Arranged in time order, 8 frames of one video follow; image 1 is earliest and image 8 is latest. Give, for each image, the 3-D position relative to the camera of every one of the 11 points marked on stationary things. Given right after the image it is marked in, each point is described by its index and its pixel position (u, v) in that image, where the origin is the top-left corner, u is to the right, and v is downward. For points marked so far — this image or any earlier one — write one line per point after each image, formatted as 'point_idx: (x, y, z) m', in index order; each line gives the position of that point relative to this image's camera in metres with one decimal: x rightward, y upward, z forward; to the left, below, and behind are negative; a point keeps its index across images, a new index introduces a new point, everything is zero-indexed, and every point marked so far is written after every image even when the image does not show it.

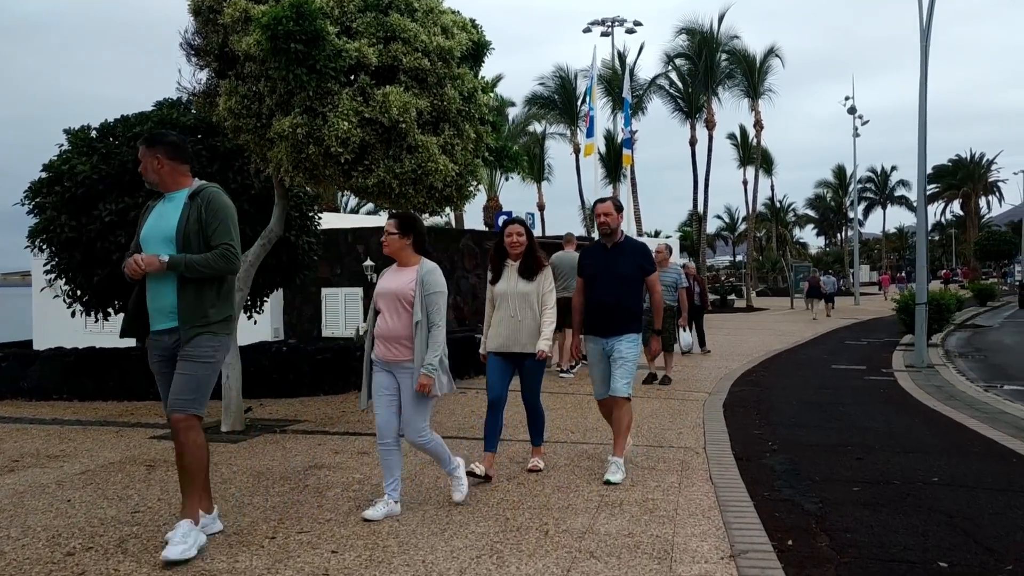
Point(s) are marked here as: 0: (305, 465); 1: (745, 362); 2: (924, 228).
0: (-1.4, -1.2, +6.3) m
1: (+3.8, -1.2, +15.1) m
2: (+6.6, +0.9, +14.7) m
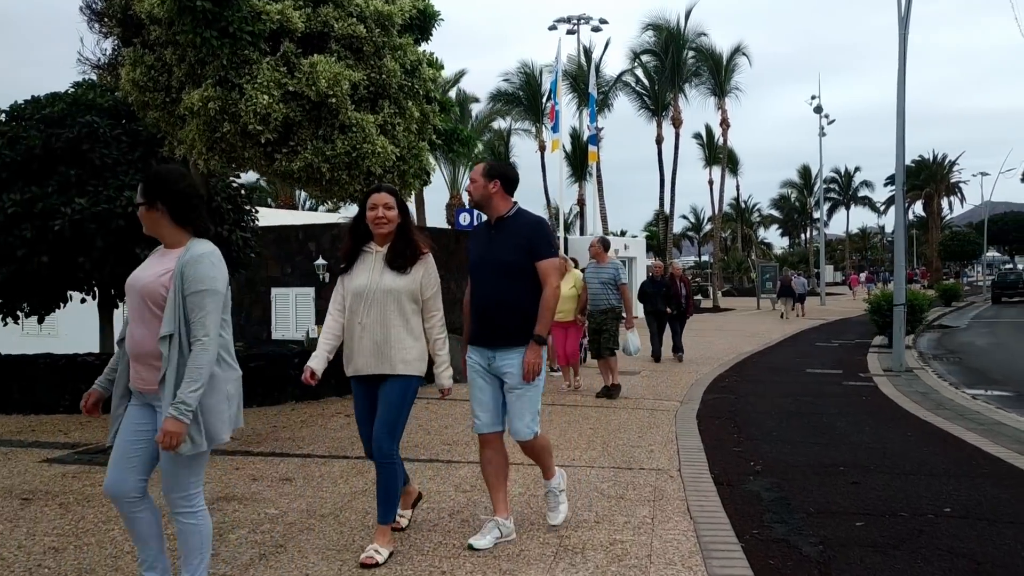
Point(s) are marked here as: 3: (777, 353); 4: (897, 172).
0: (-1.8, -1.2, +5.4) m
1: (+3.2, -1.2, +14.4) m
2: (+5.9, +0.9, +14.1) m
3: (+5.3, -1.3, +18.4) m
4: (+5.9, +1.8, +14.1) m
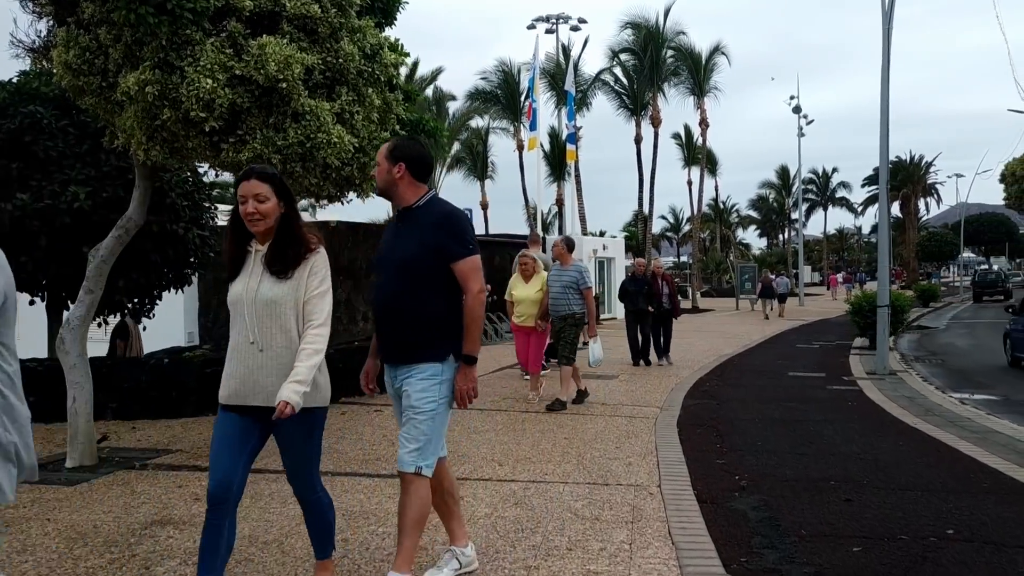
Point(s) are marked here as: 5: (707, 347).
0: (-1.9, -1.2, +4.9) m
1: (+2.8, -1.2, +14.0) m
2: (+5.6, +0.9, +13.7) m
3: (+4.8, -1.3, +18.0) m
4: (+5.5, +1.8, +13.8) m
5: (+4.0, -1.2, +19.2) m
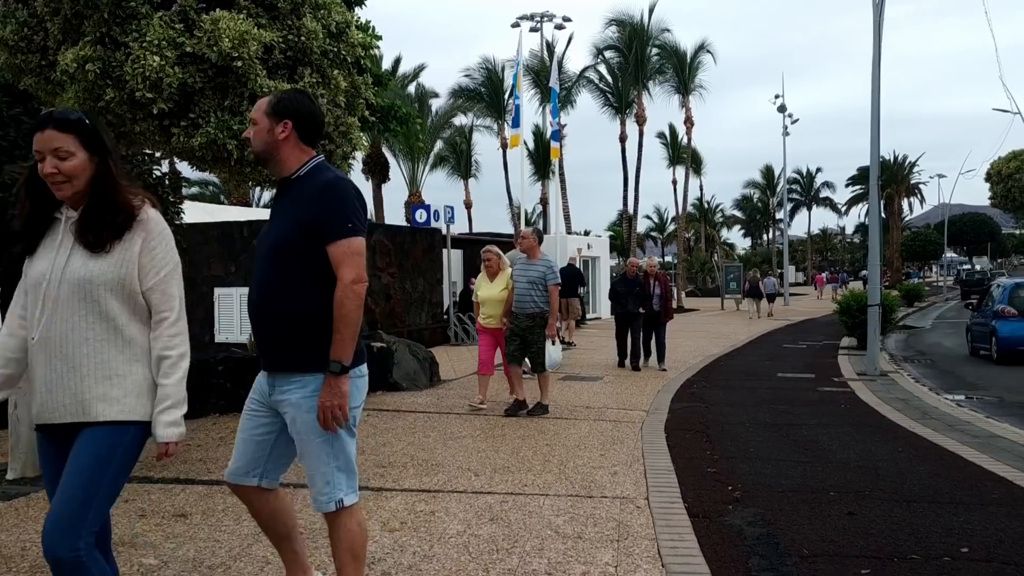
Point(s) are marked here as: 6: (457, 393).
0: (-2.1, -1.2, +4.4) m
1: (+2.5, -1.2, +13.6) m
2: (+5.3, +1.0, +13.4) m
3: (+4.5, -1.3, +17.7) m
4: (+5.2, +1.8, +13.5) m
5: (+3.7, -1.2, +18.8) m
6: (-0.6, -1.2, +10.1) m
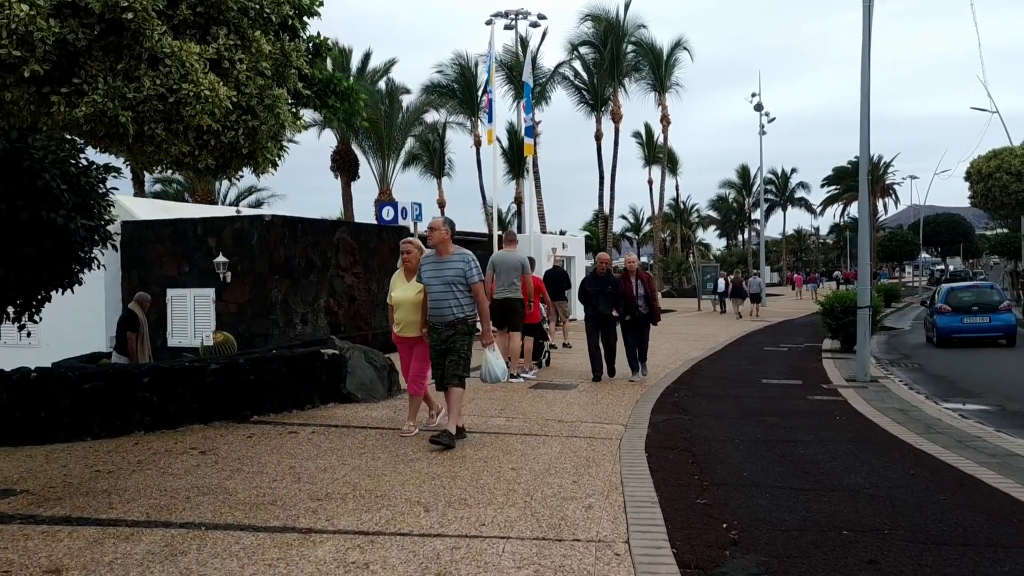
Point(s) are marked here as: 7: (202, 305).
0: (-2.3, -1.2, +3.5) m
1: (+2.1, -1.2, +12.8) m
2: (+4.8, +0.9, +12.6) m
3: (+3.9, -1.3, +16.9) m
4: (+4.8, +1.8, +12.7) m
5: (+3.1, -1.2, +18.0) m
6: (-0.9, -1.2, +9.2) m
7: (-5.8, -0.3, +17.1) m
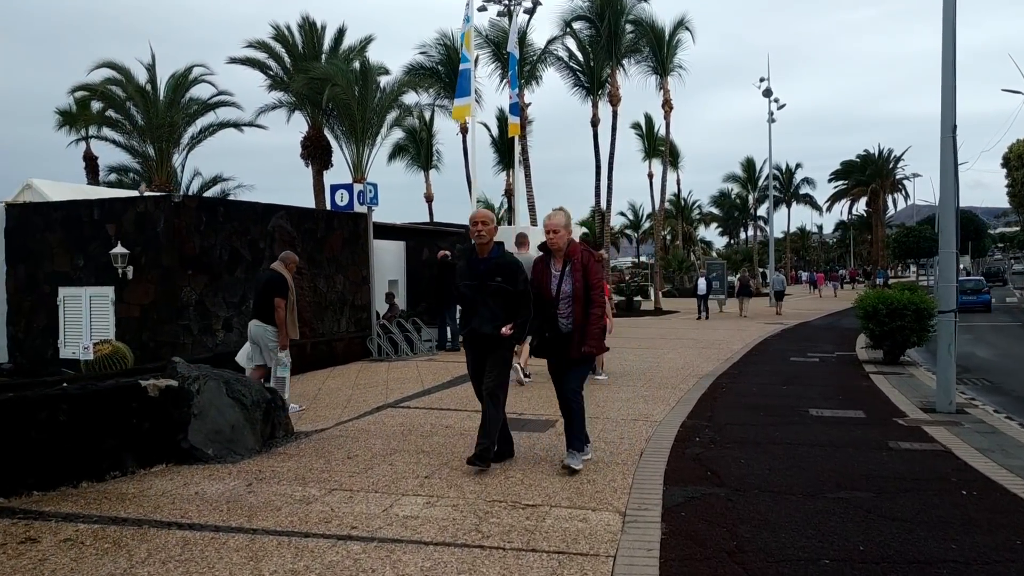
0: (-2.7, -1.2, +0.2) m
1: (+1.6, -1.2, +9.5) m
2: (+4.4, +1.0, +9.3) m
3: (+3.5, -1.3, +13.6) m
4: (+4.4, +1.8, +9.4) m
5: (+2.7, -1.2, +14.7) m
6: (-1.4, -1.1, +5.9) m
7: (-6.2, -0.3, +13.8) m
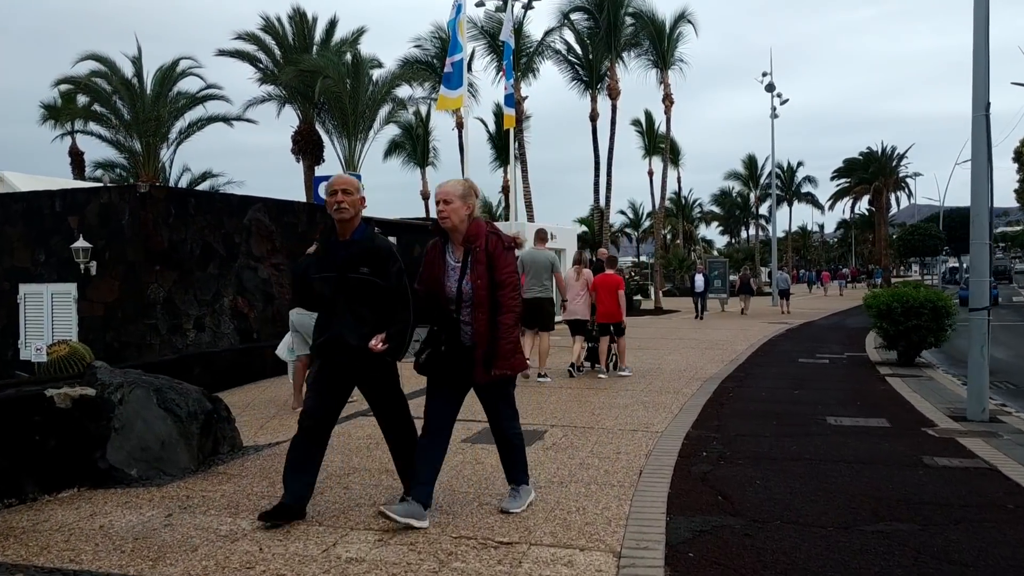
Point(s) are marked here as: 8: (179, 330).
0: (-2.8, -1.2, -0.7) m
1: (+1.5, -1.2, +8.6) m
2: (+4.3, +1.0, +8.4) m
3: (+3.4, -1.2, +12.7) m
4: (+4.2, +1.8, +8.5) m
5: (+2.6, -1.2, +13.8) m
6: (-1.5, -1.1, +5.0) m
7: (-6.3, -0.2, +12.9) m
8: (-4.6, -0.6, +12.7) m
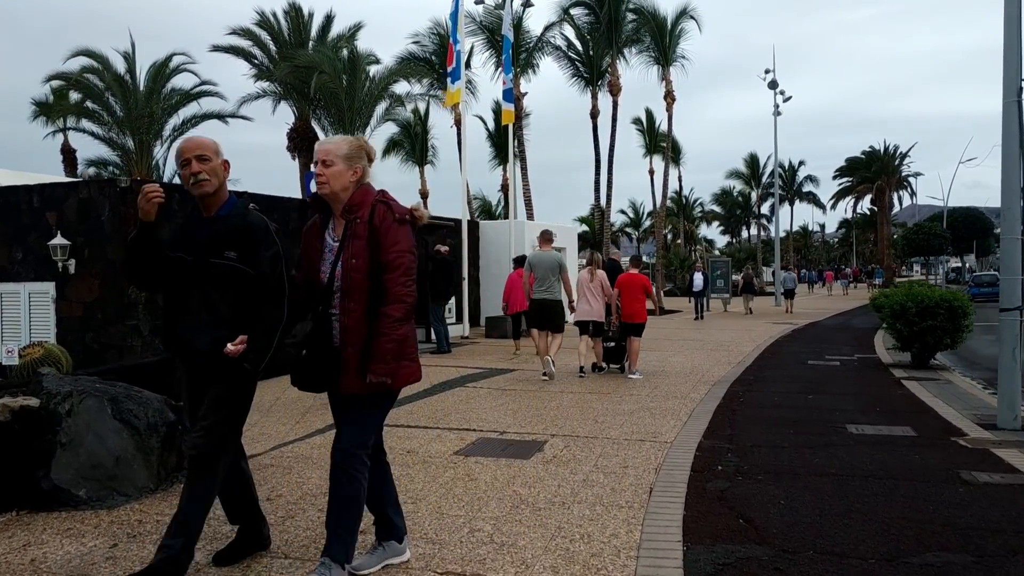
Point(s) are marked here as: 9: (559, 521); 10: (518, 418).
0: (-2.8, -1.1, -1.3) m
1: (+1.5, -1.1, +8.0) m
2: (+4.3, +1.0, +7.9) m
3: (+3.3, -1.2, +12.1) m
4: (+4.2, +1.9, +8.0) m
5: (+2.5, -1.2, +13.2) m
6: (-1.5, -1.1, +4.4) m
7: (-6.3, -0.2, +12.3) m
8: (-4.6, -0.6, +12.1) m
9: (+0.2, -1.1, +4.5) m
10: (+0.1, -1.1, +7.9) m
